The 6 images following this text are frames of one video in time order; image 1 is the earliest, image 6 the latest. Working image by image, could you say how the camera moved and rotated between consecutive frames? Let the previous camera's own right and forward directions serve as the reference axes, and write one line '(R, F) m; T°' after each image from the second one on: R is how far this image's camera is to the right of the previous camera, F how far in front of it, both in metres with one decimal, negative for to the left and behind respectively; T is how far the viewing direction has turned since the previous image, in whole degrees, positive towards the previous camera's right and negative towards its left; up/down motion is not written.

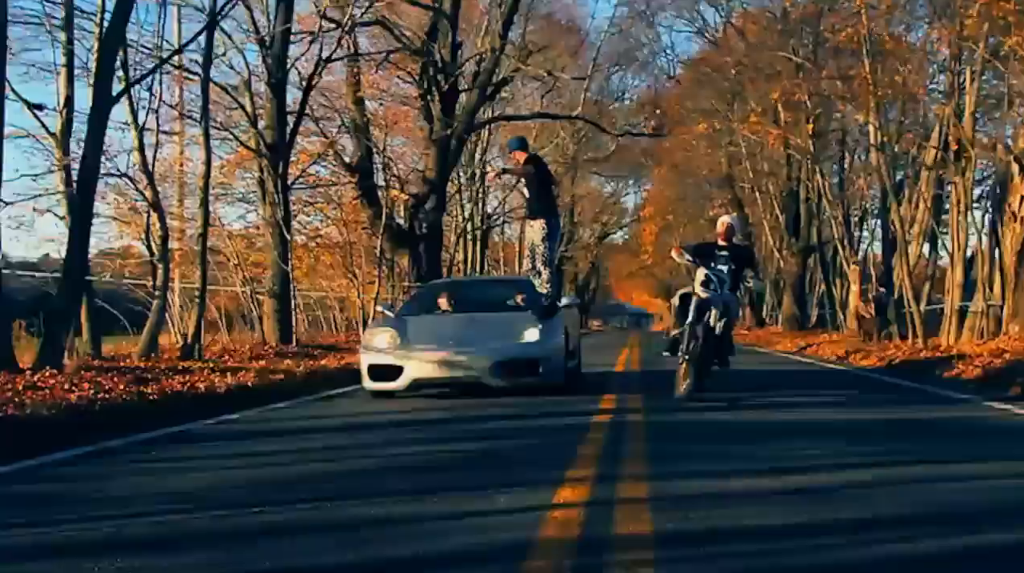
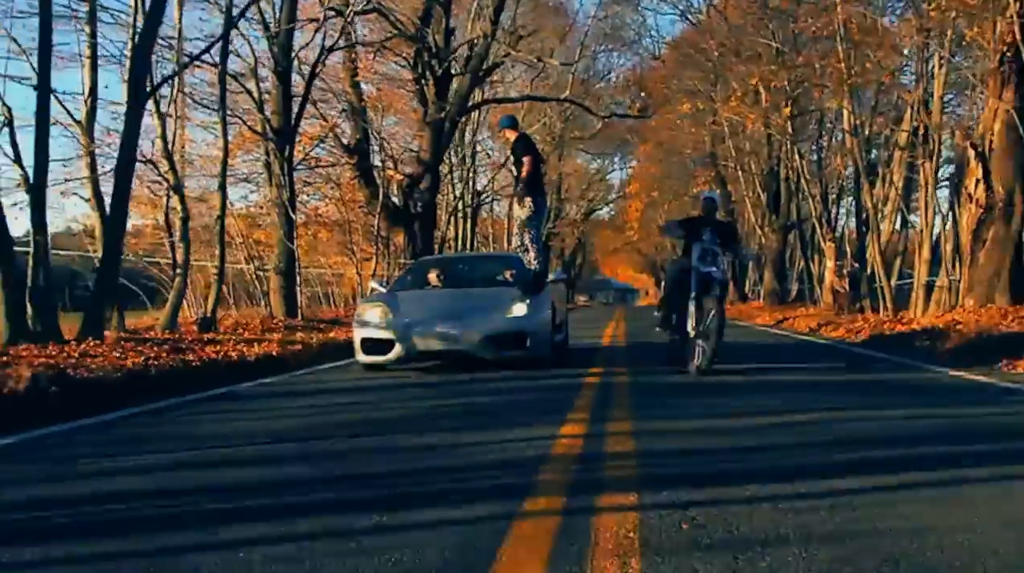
(-0.1, -1.5) m; +1°
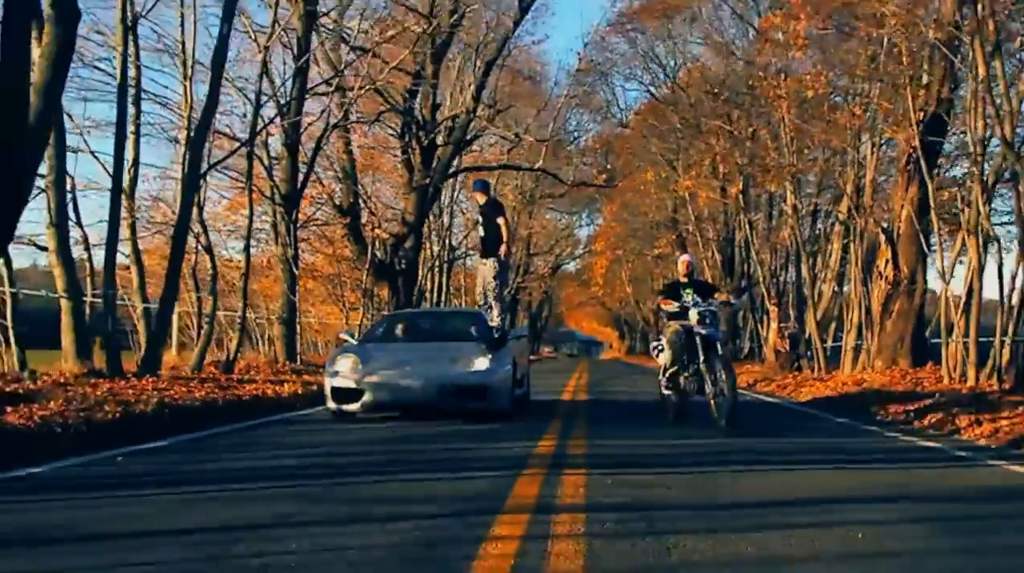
(-0.2, -3.5) m; +1°
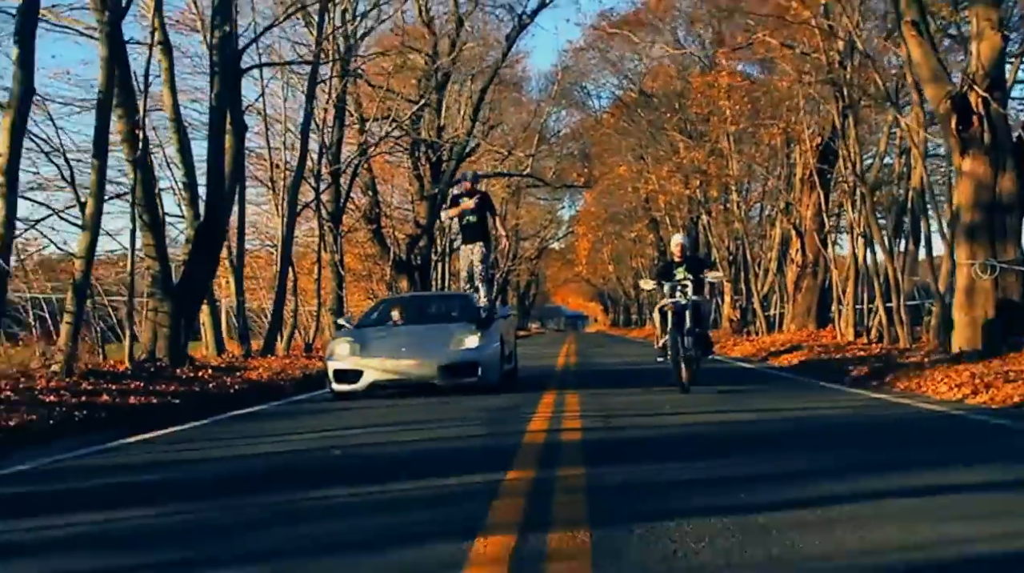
(-0.5, -8.0) m; +1°
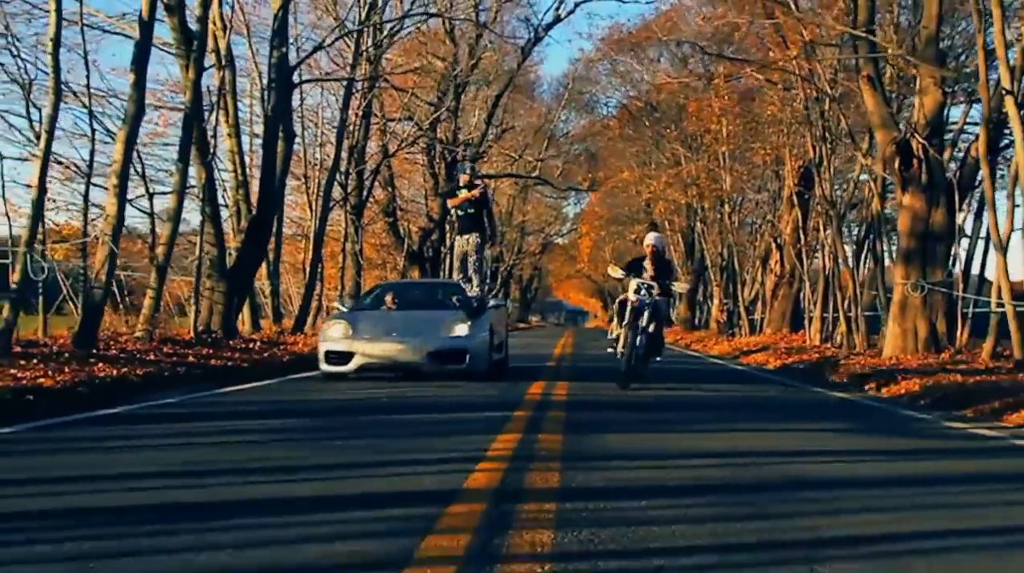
(-0.1, -3.4) m; 0°
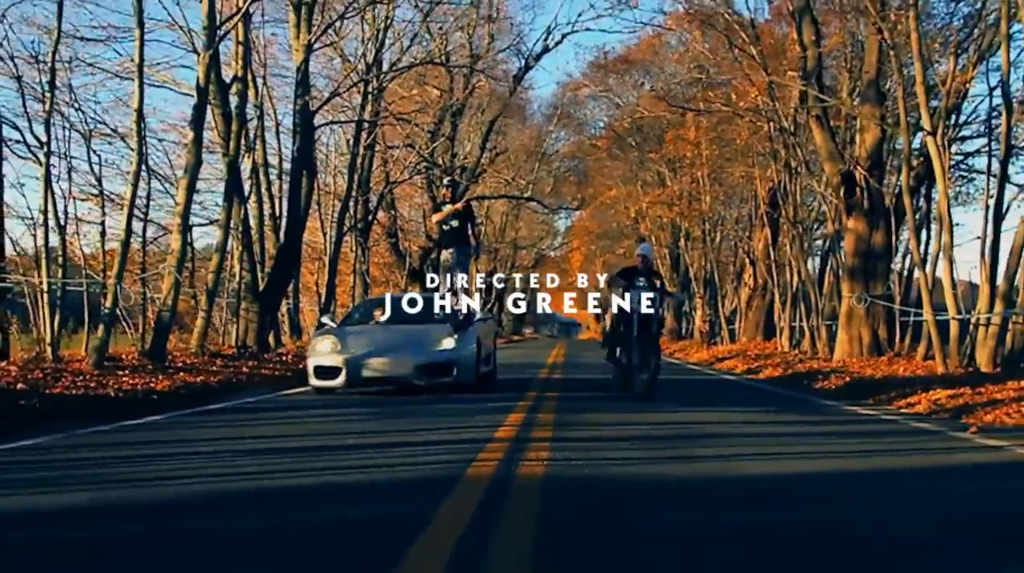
(-0.1, -3.3) m; 0°
